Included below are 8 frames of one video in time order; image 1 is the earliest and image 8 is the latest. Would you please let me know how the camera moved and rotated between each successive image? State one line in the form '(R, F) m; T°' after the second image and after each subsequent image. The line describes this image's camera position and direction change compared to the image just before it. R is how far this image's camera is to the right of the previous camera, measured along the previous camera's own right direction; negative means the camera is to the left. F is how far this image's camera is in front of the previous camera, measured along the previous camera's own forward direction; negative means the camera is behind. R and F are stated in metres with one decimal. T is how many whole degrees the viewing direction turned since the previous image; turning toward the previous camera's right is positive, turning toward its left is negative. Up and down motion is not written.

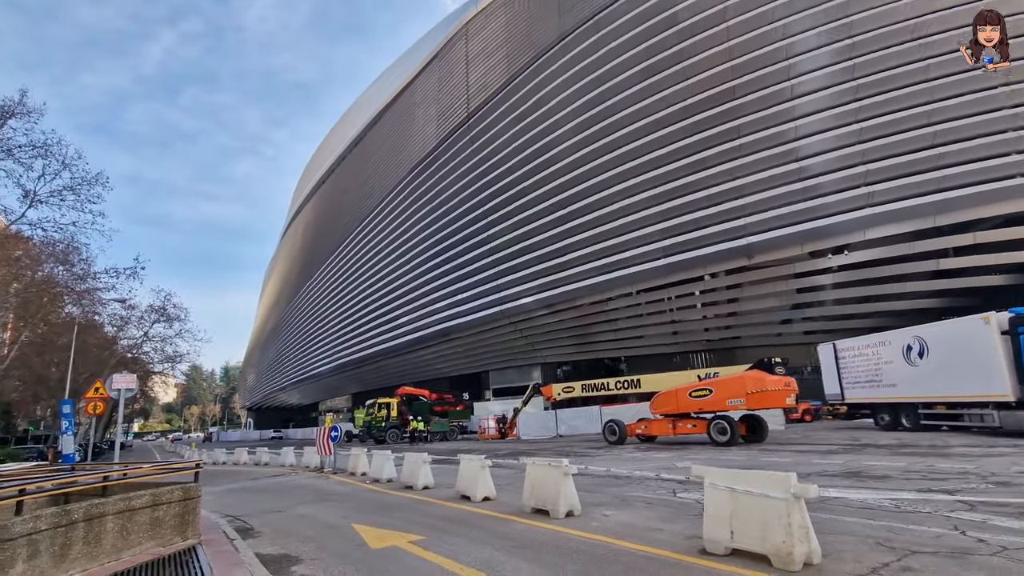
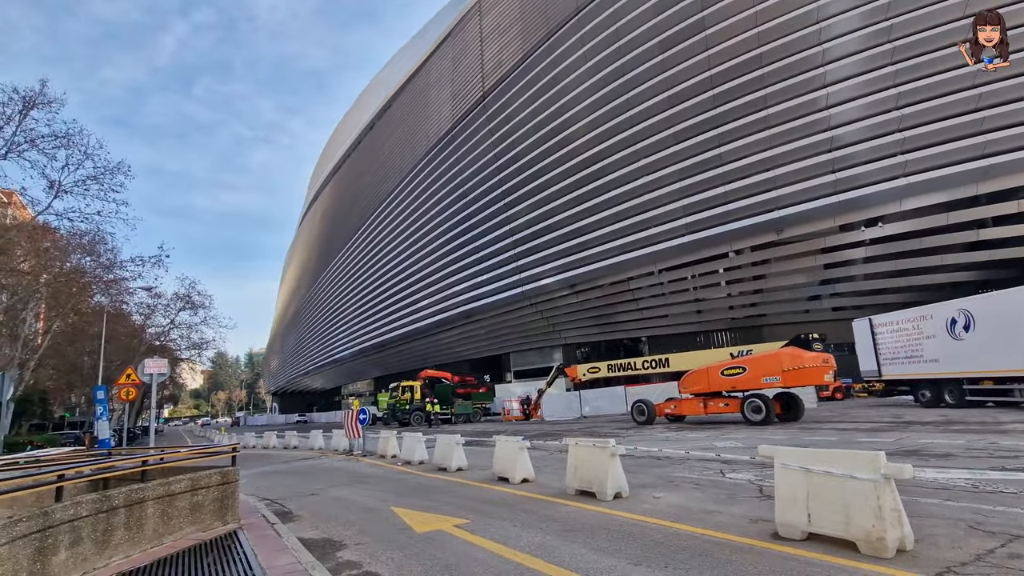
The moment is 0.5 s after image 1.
(-0.3, +0.3) m; -2°
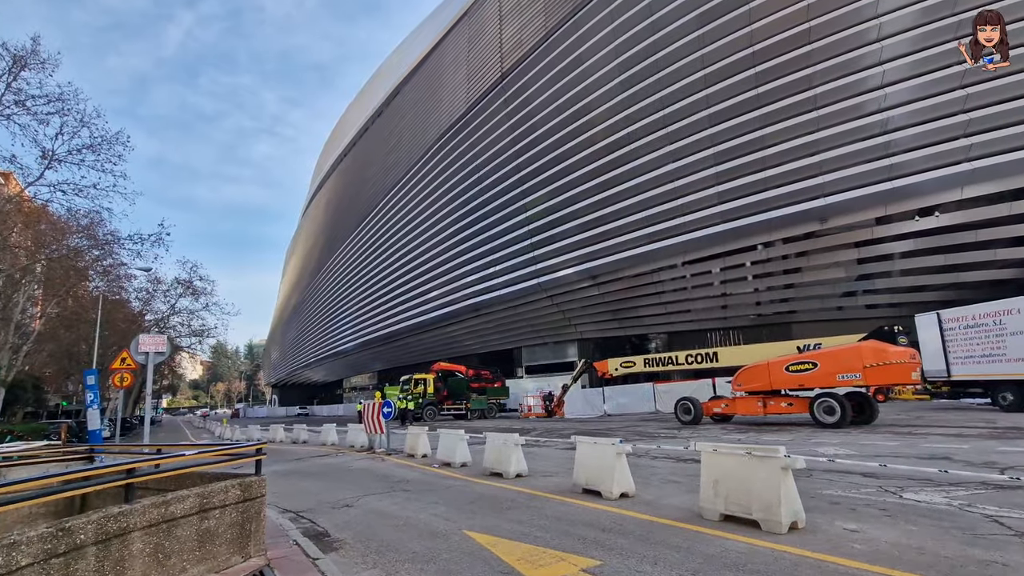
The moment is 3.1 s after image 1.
(-1.2, +1.8) m; 0°
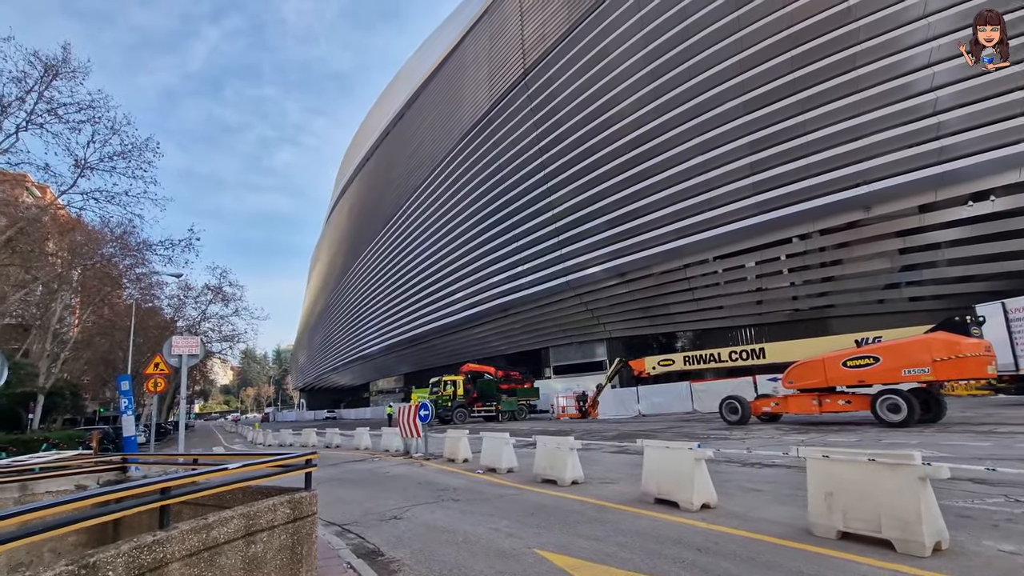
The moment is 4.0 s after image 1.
(-0.5, +0.6) m; -2°
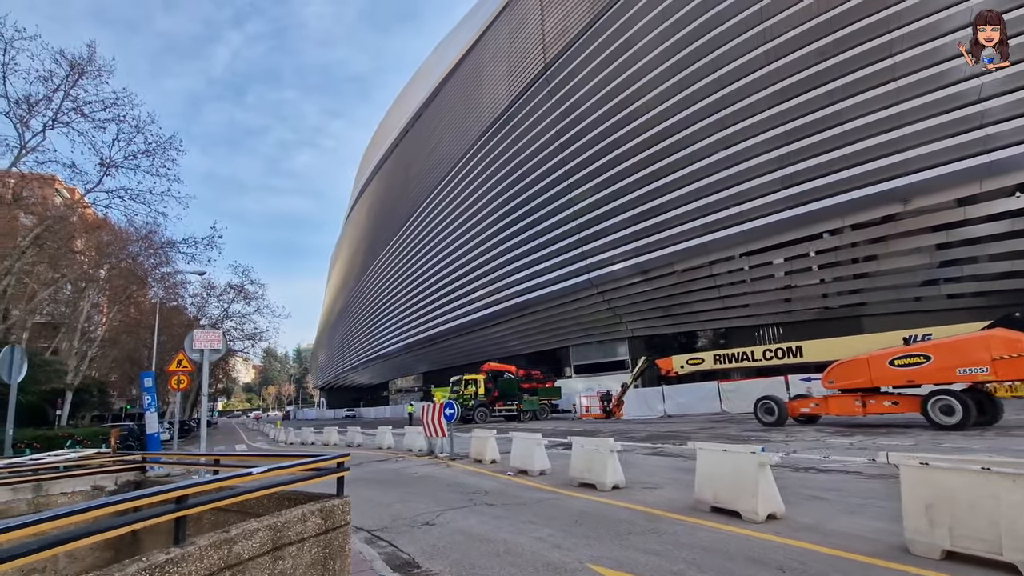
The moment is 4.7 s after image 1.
(-0.3, +0.5) m; -2°
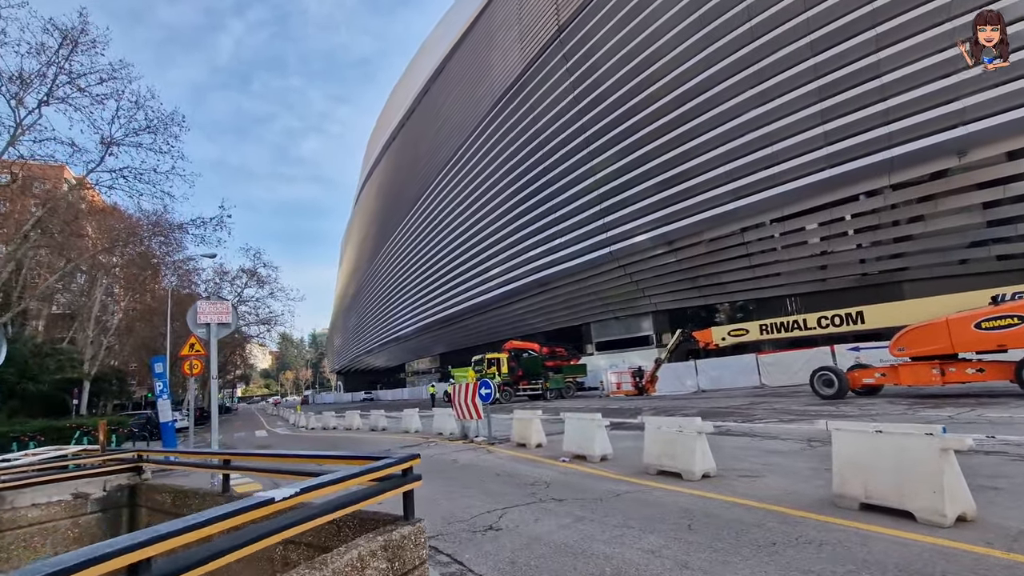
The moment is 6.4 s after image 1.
(-0.6, +1.3) m; -1°
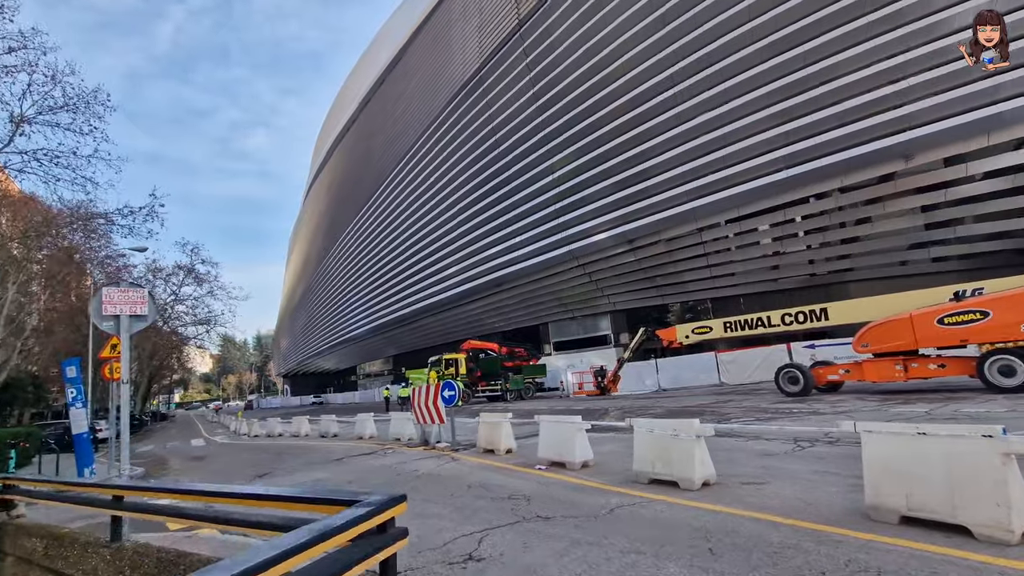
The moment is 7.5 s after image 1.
(-0.3, +0.8) m; +5°
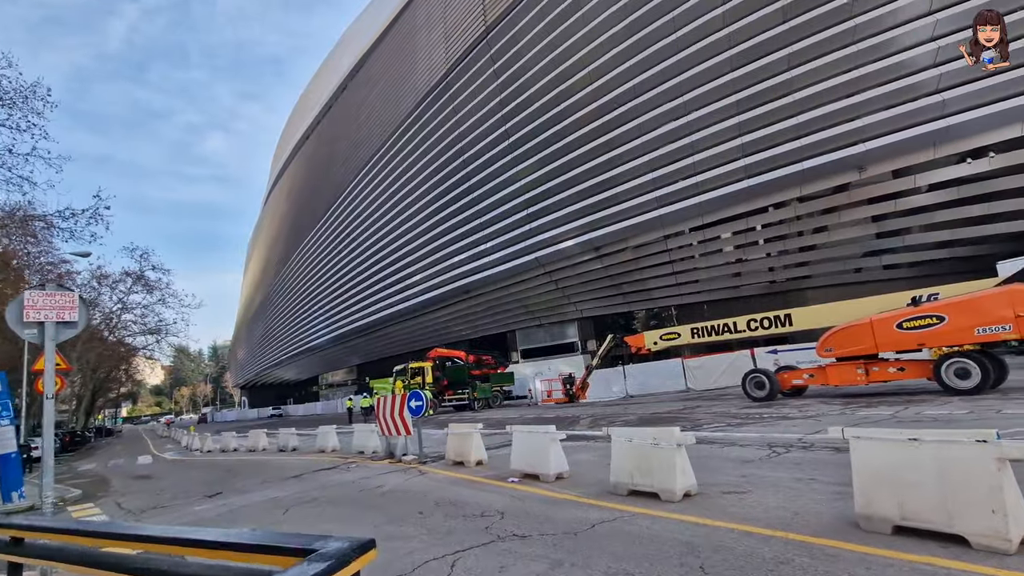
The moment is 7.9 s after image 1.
(-0.1, +0.3) m; +4°
